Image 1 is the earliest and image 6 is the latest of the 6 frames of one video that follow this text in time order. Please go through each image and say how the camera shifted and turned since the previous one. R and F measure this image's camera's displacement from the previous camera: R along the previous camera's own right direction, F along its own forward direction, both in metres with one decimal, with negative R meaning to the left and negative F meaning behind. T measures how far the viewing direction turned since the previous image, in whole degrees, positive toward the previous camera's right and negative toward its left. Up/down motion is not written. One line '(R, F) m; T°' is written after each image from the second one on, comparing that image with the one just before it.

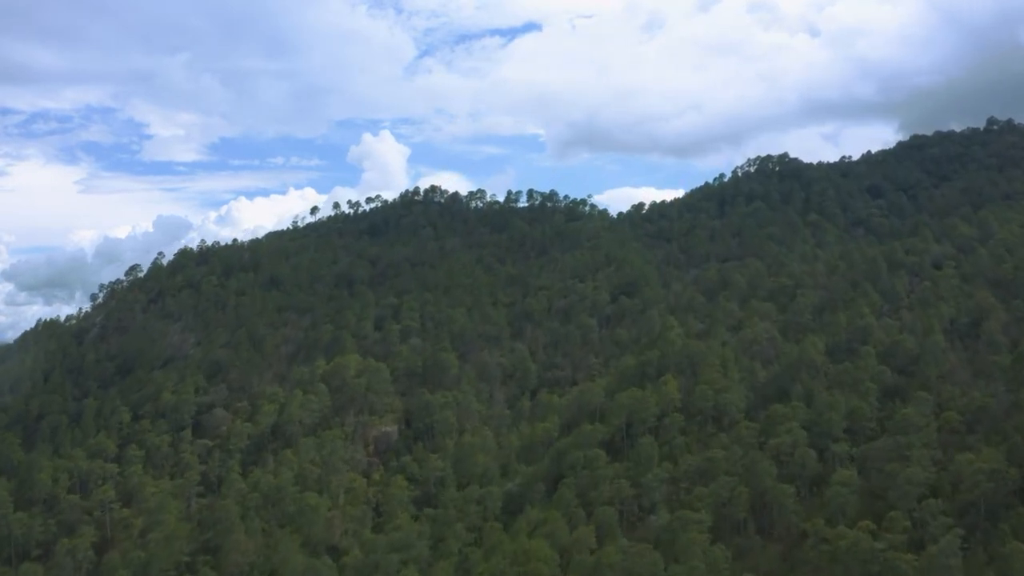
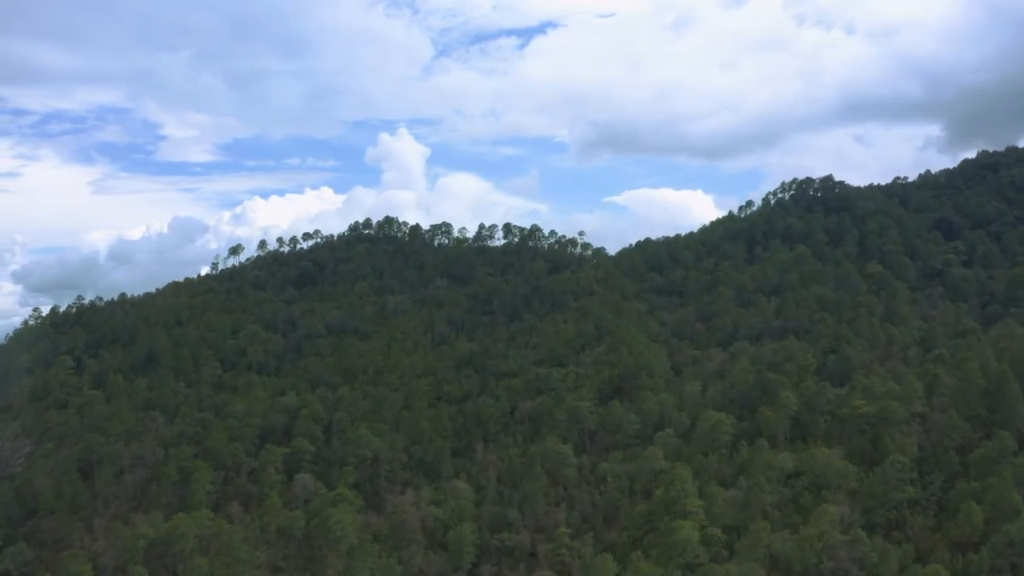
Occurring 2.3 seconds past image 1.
(+5.7, +29.6) m; -1°
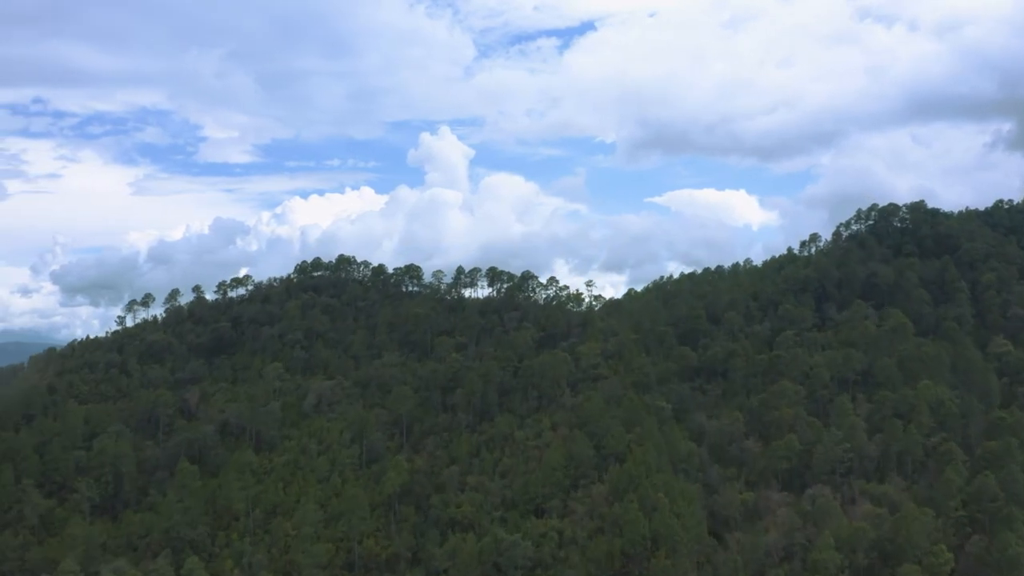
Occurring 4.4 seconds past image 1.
(+5.1, +27.2) m; -3°
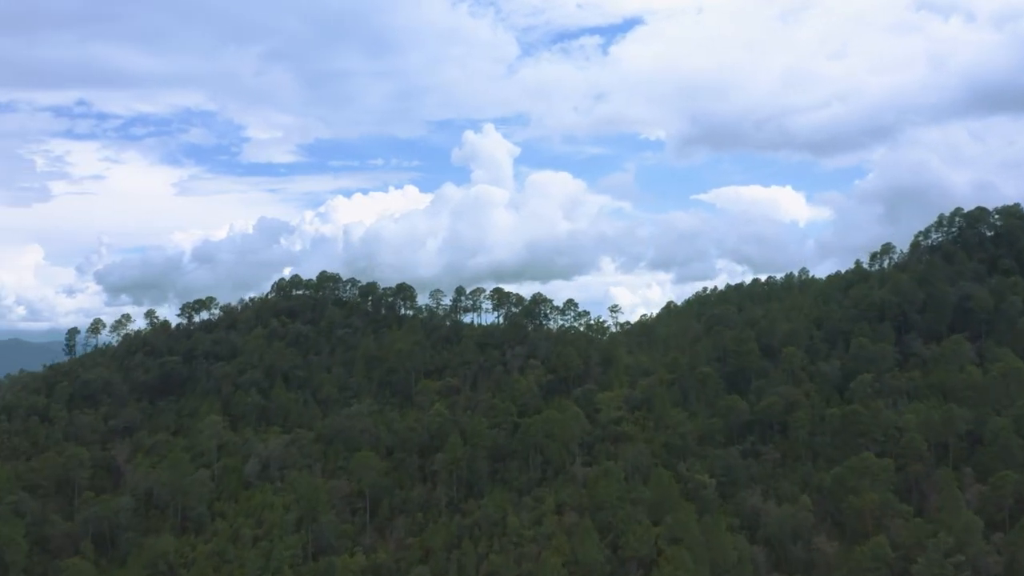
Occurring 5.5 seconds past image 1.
(+2.6, +14.3) m; -3°
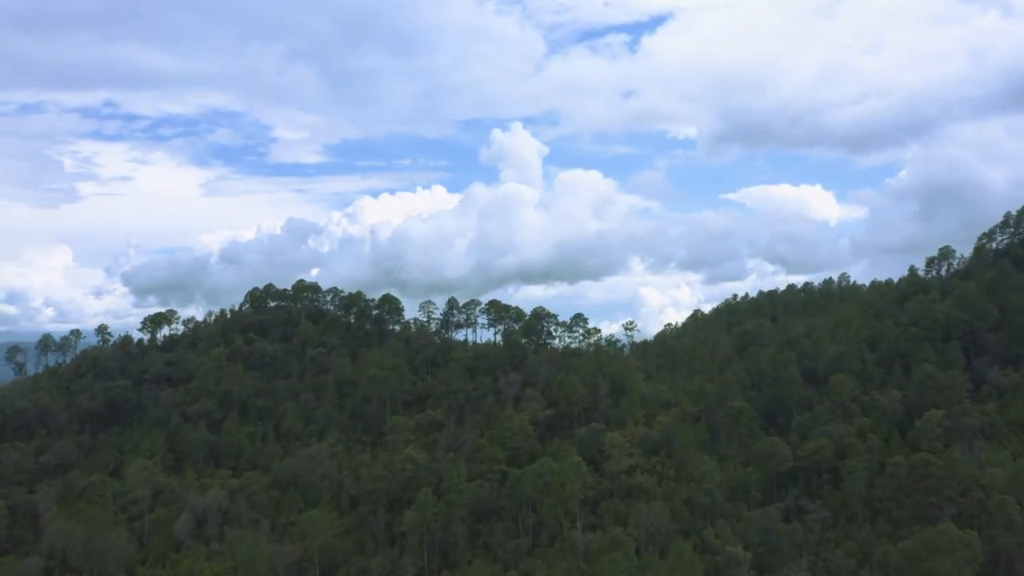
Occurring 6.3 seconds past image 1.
(+1.9, +9.6) m; -2°
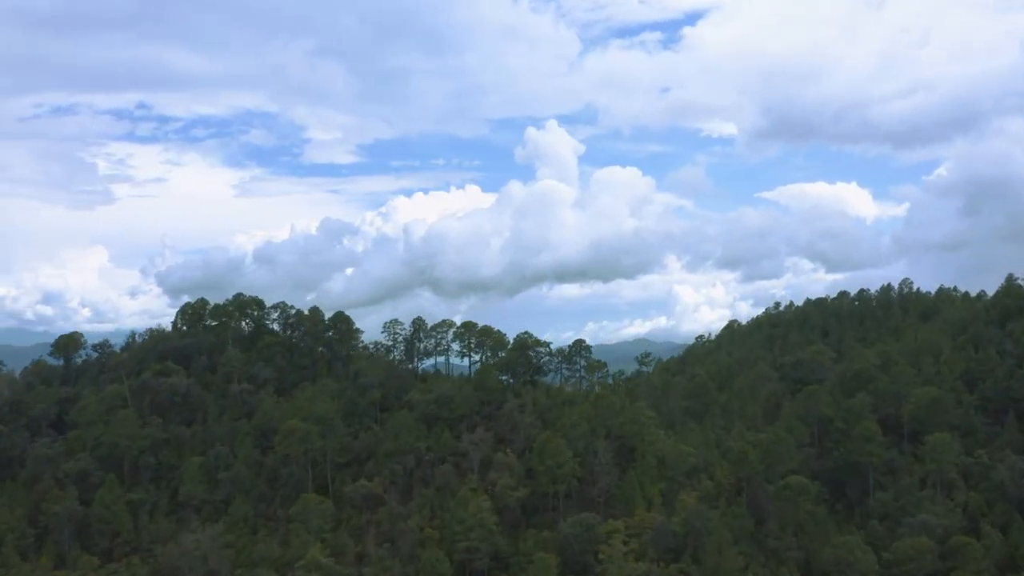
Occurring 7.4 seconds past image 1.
(+2.8, +13.6) m; -2°
